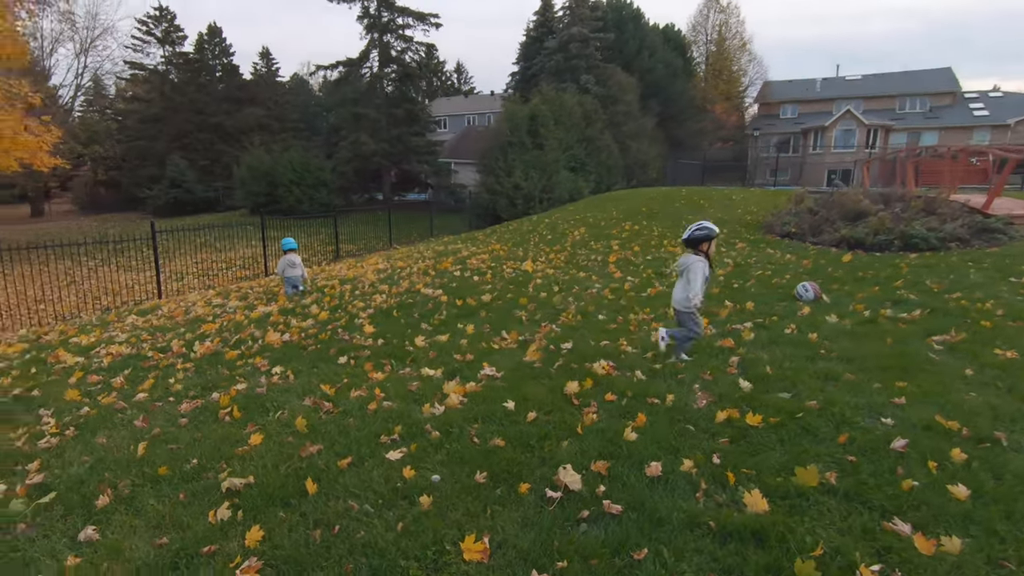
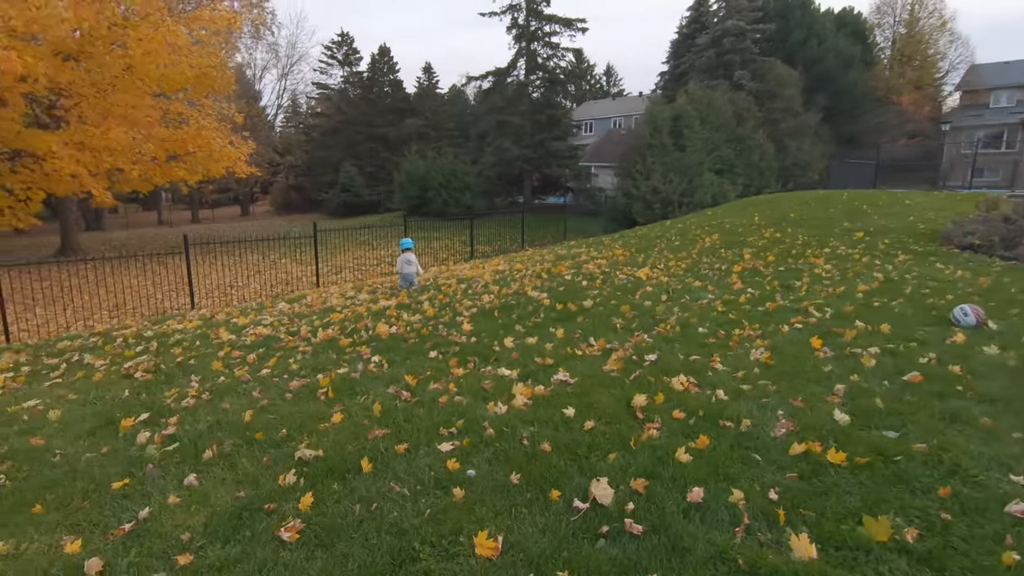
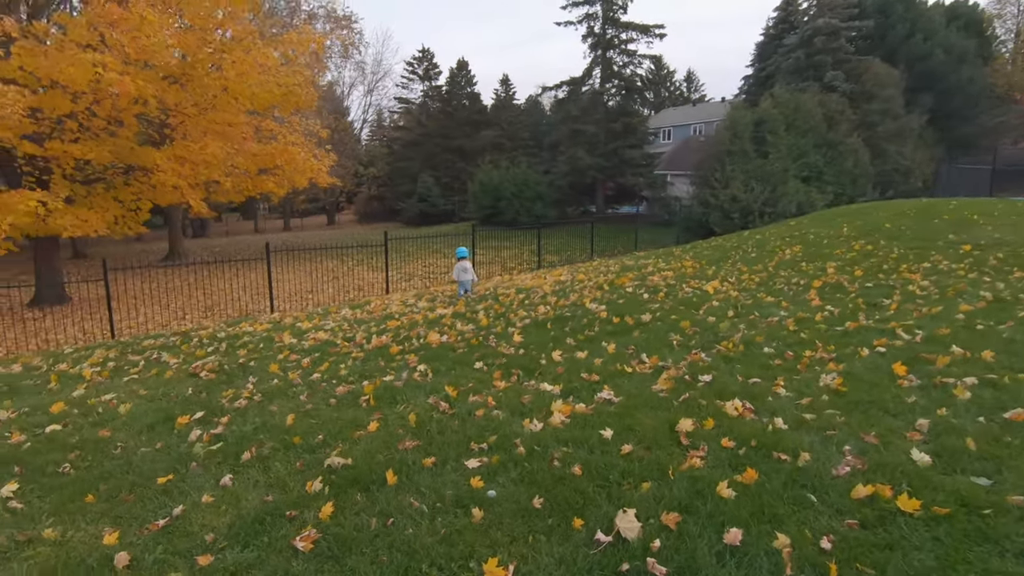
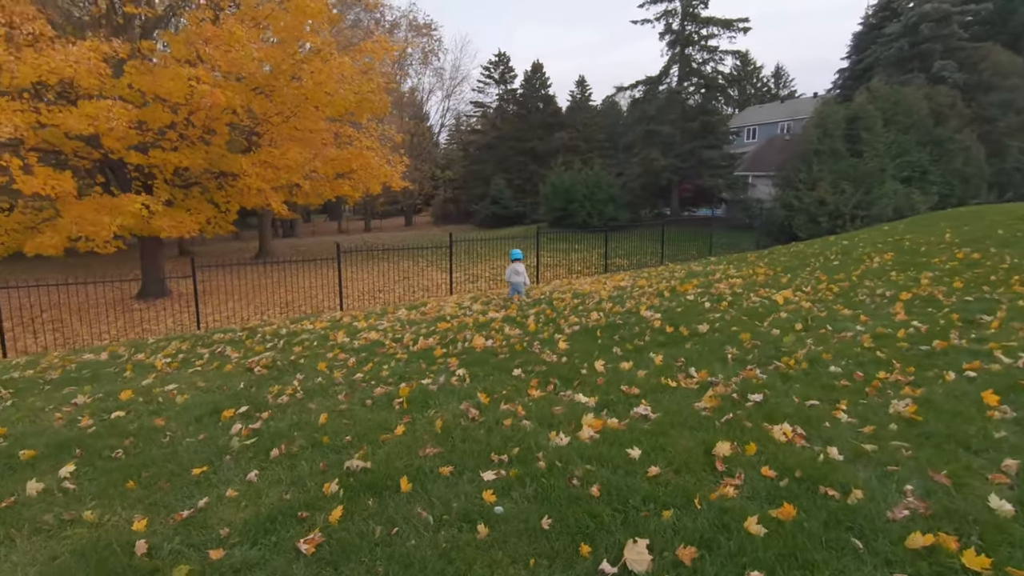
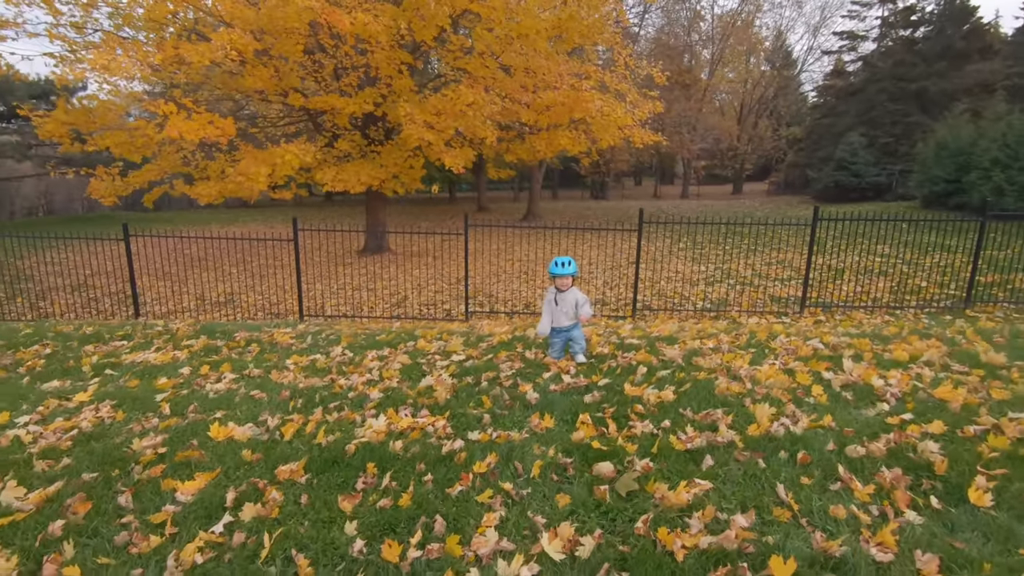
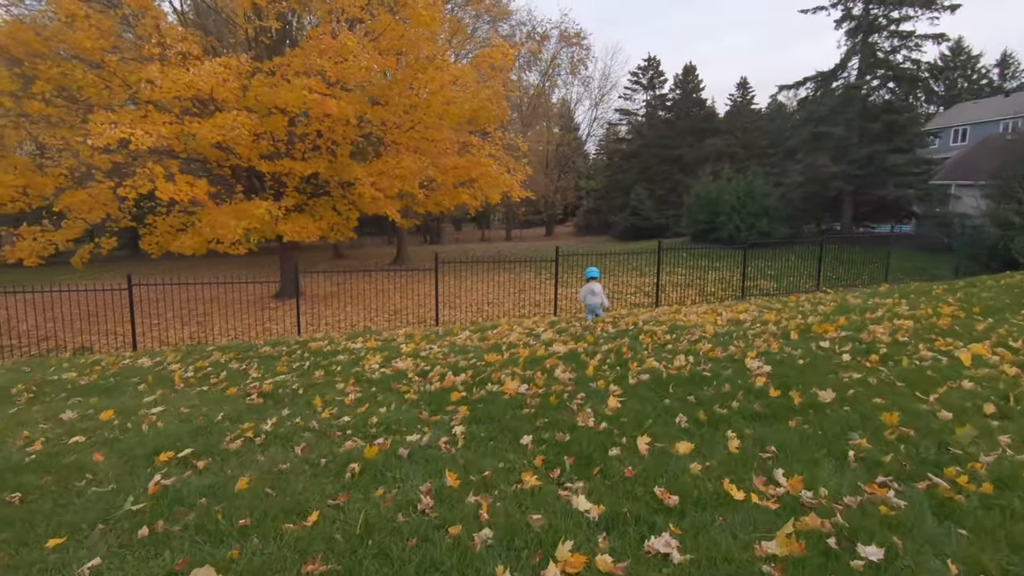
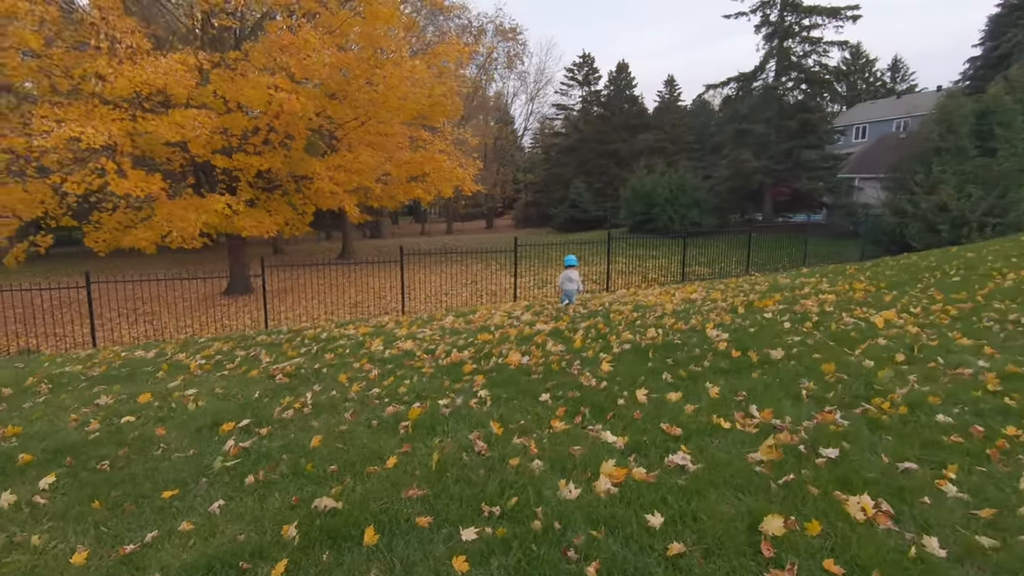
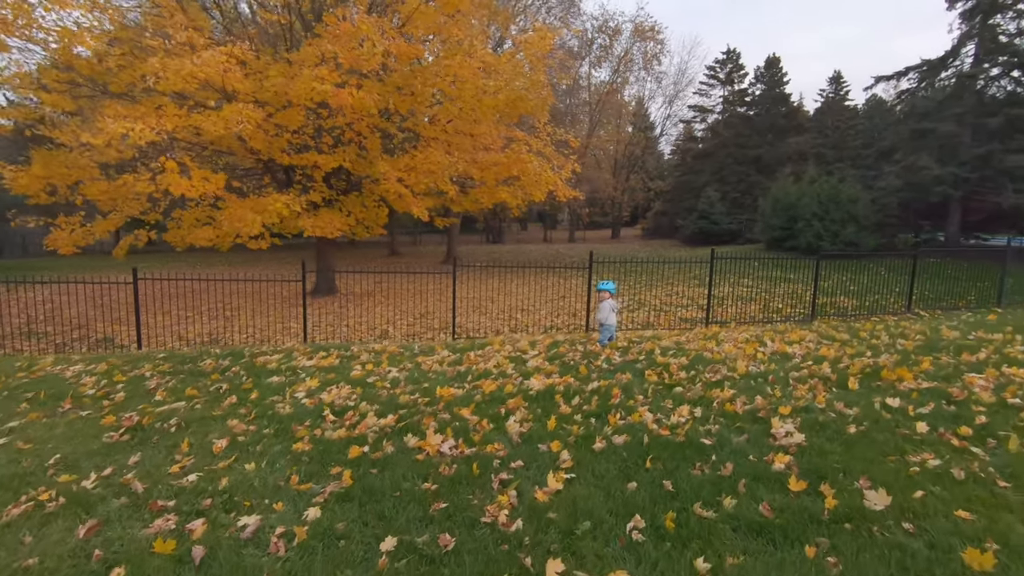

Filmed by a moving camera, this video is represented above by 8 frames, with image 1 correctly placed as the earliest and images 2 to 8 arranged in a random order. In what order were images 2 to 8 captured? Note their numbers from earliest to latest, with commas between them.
2, 3, 4, 7, 6, 8, 5
